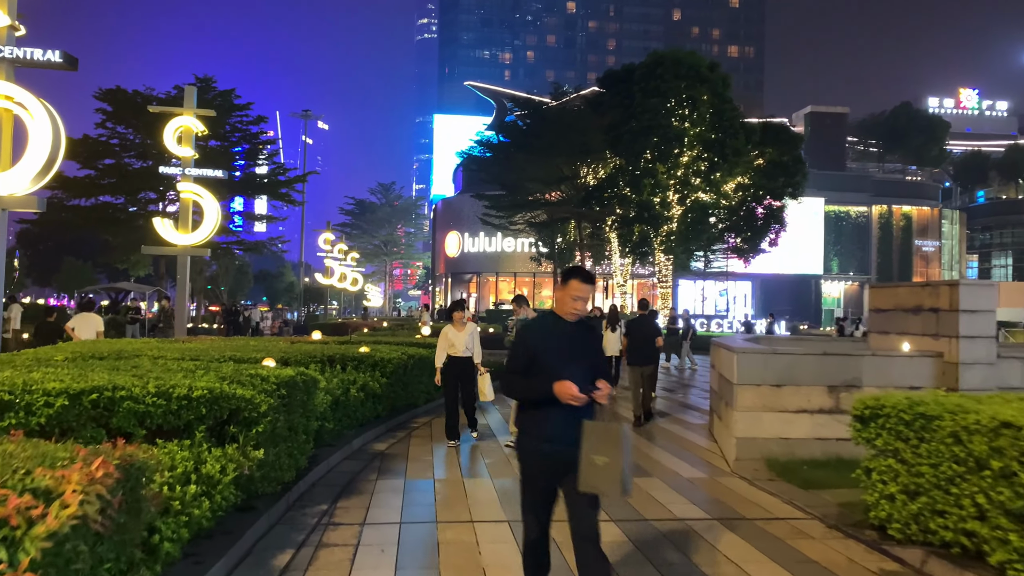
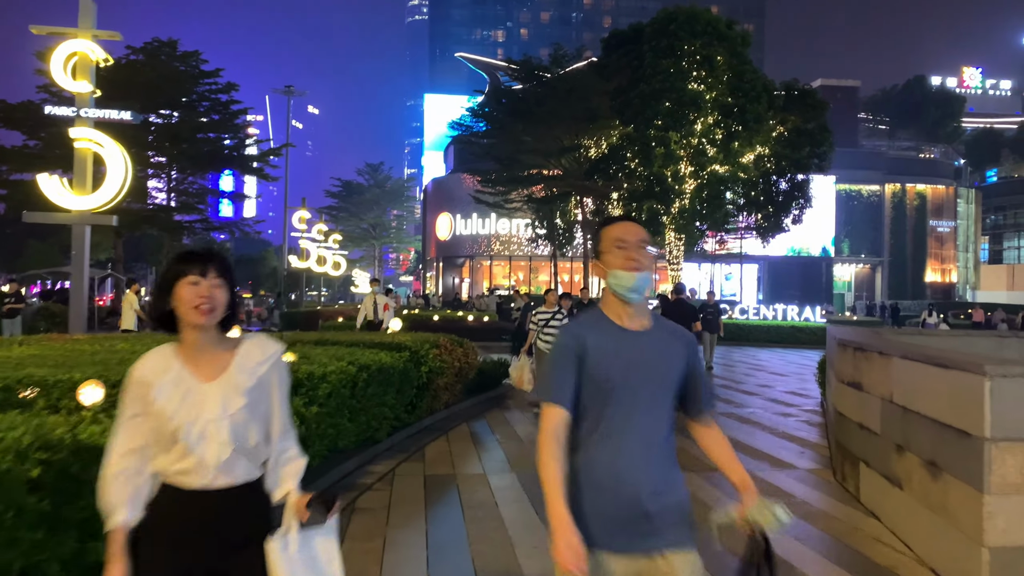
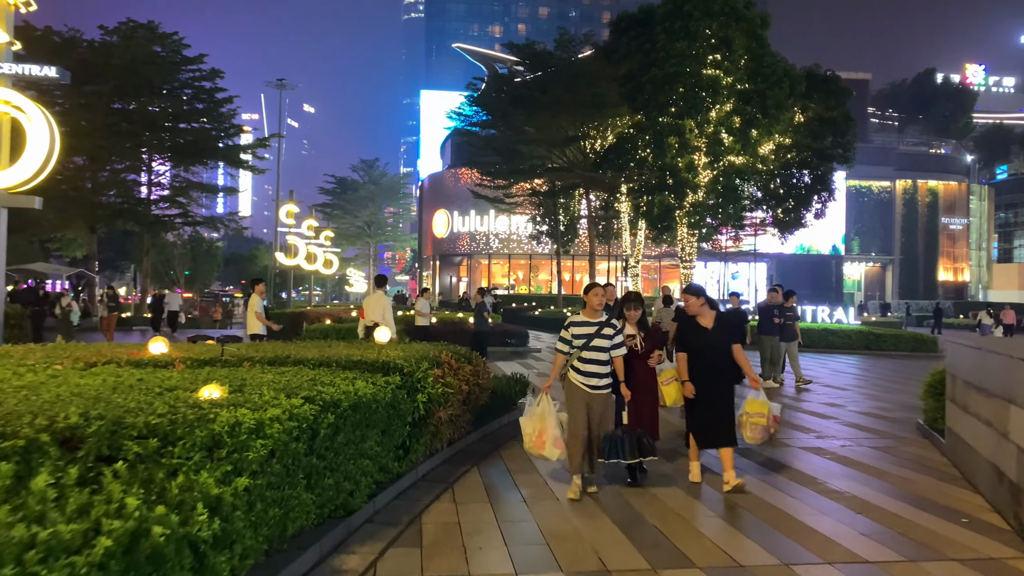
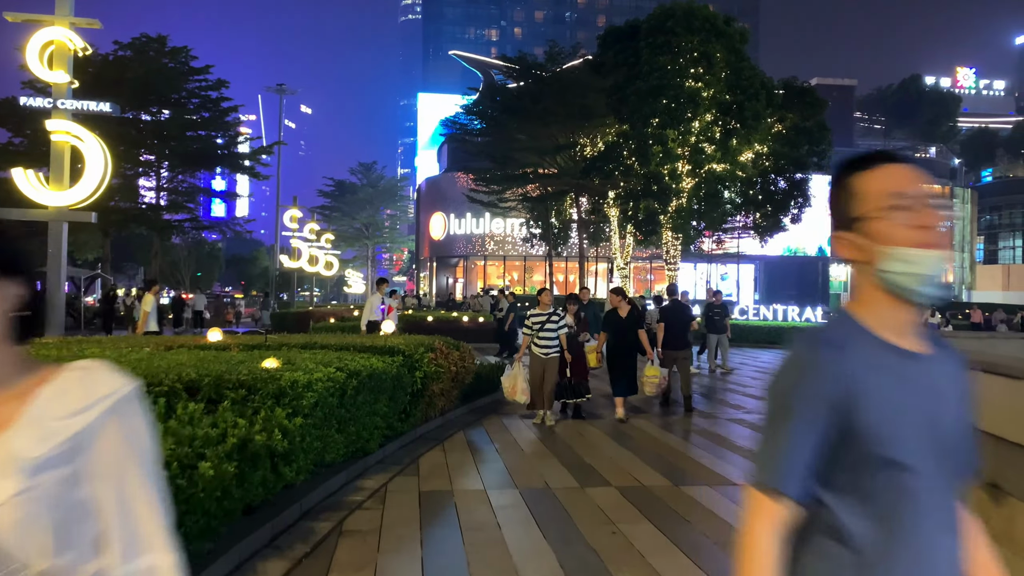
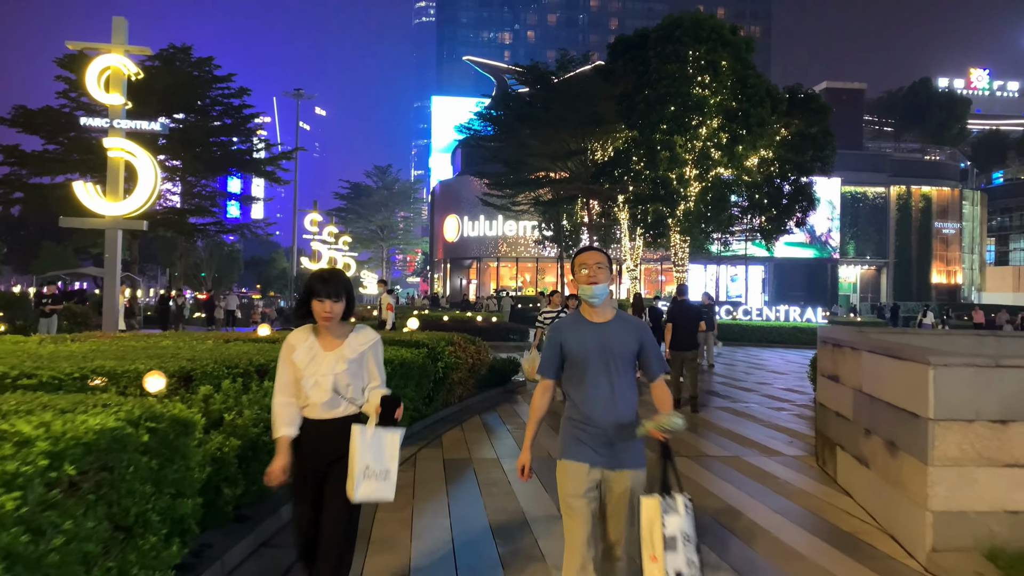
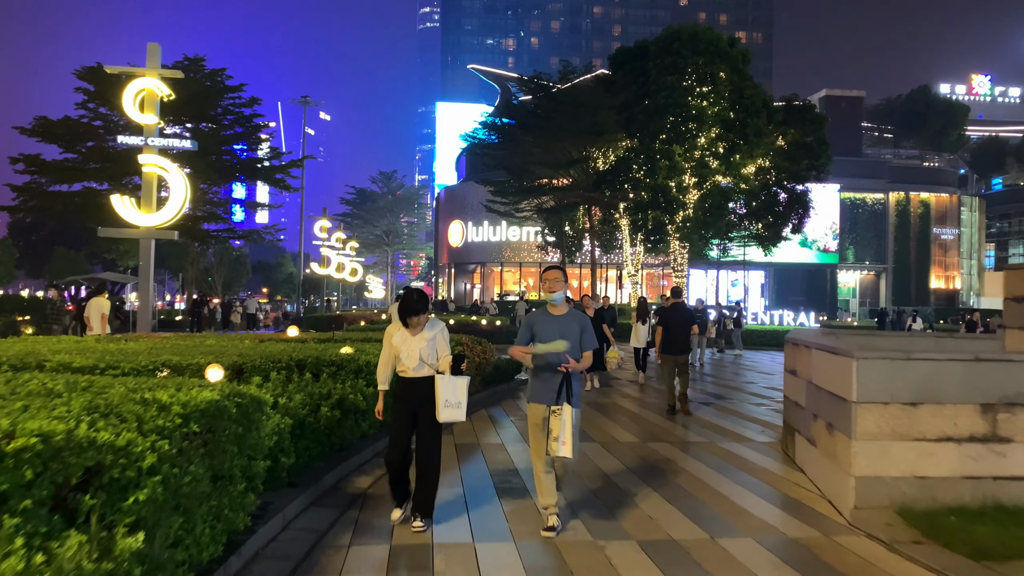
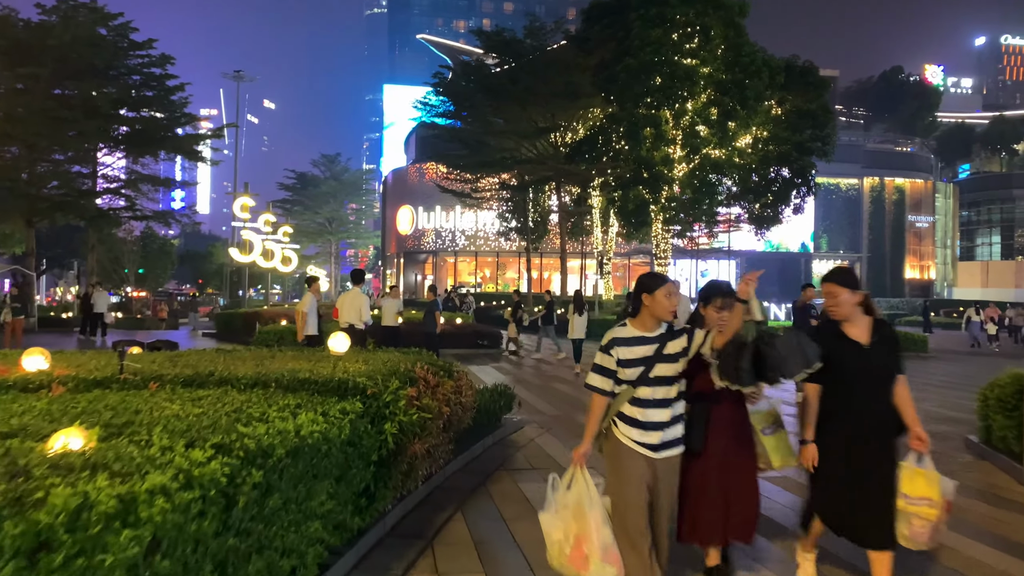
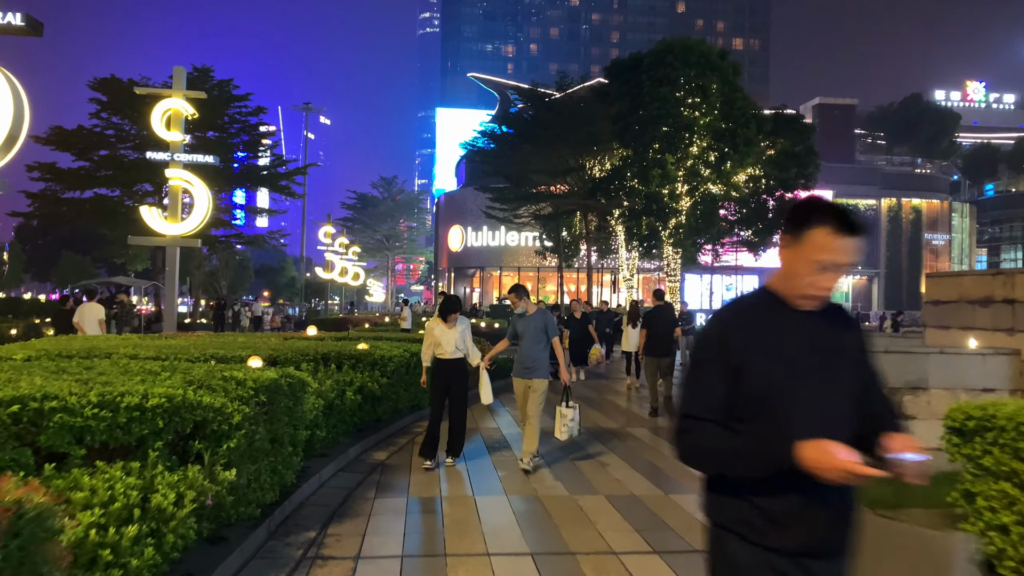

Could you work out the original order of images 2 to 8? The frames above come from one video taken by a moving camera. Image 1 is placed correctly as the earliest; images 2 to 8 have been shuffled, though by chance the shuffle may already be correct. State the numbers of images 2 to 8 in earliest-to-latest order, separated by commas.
8, 6, 5, 2, 4, 3, 7
